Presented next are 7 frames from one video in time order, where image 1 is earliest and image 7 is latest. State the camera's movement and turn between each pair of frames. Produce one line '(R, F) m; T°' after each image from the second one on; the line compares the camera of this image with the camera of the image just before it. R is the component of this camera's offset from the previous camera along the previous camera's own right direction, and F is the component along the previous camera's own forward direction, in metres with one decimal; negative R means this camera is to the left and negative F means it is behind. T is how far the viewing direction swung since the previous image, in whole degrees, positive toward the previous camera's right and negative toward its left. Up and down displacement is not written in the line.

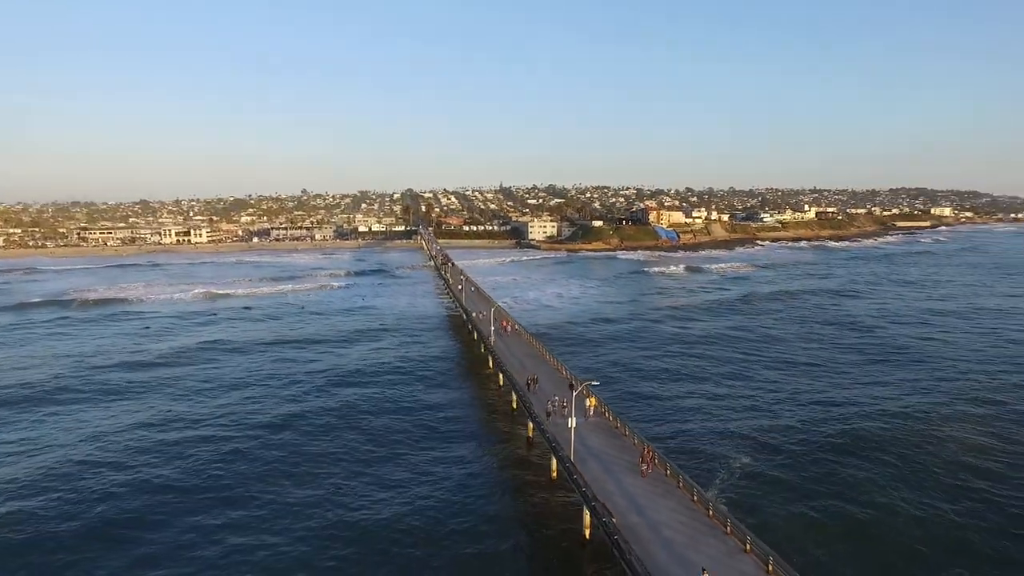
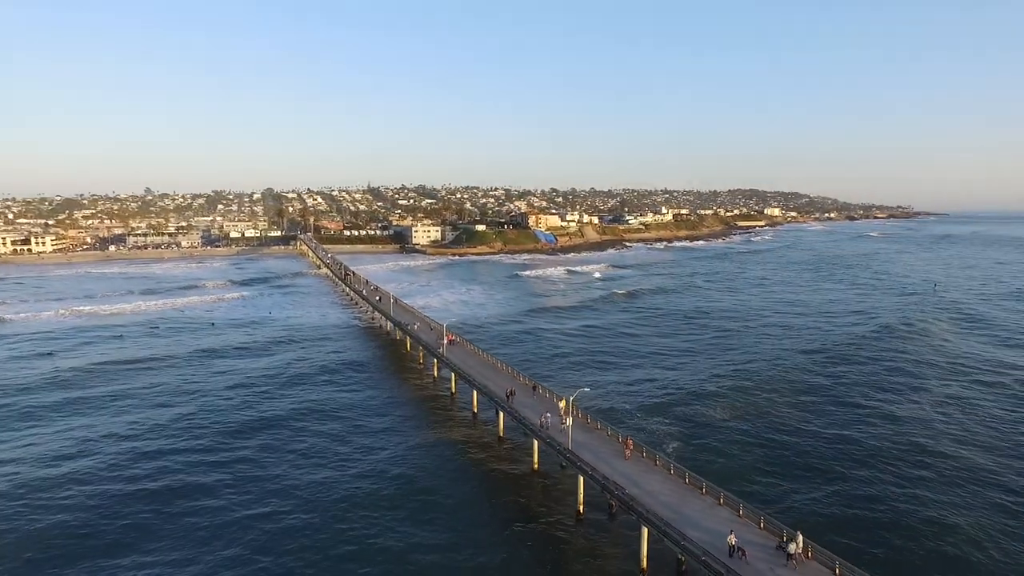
(-1.9, -1.4) m; +12°
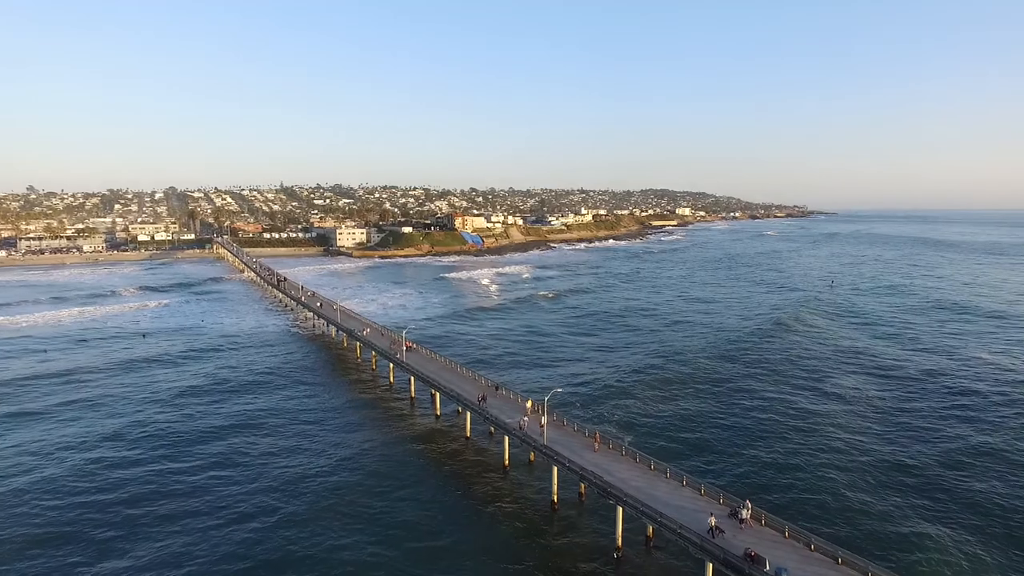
(-0.9, -0.7) m; +7°
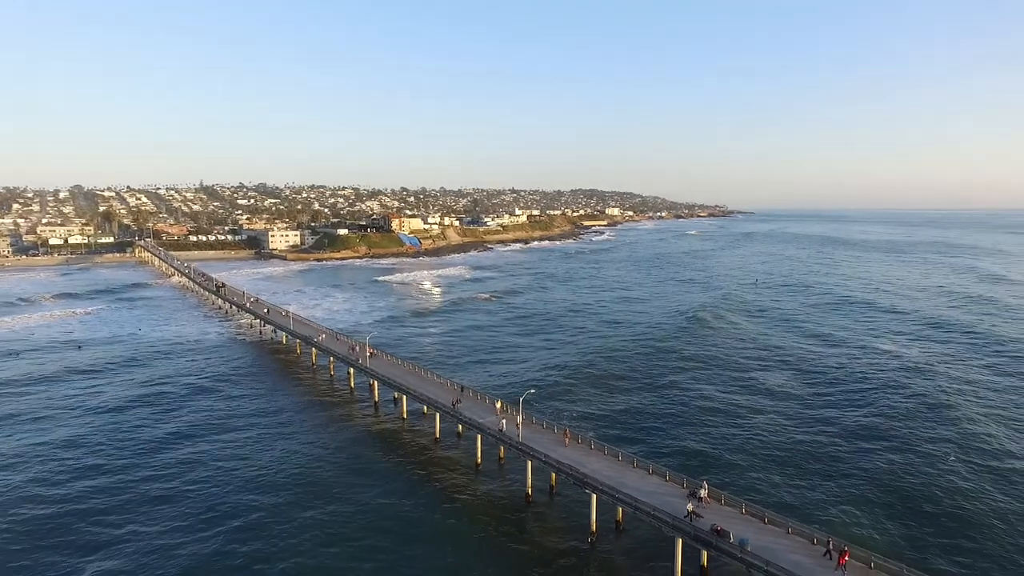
(-0.7, -0.6) m; +6°
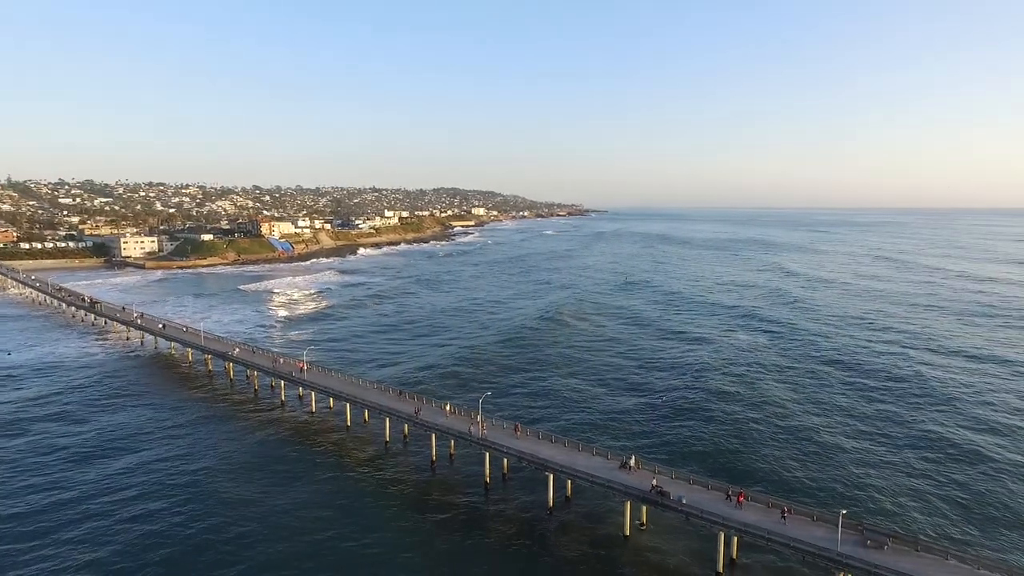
(-1.7, -1.5) m; +12°
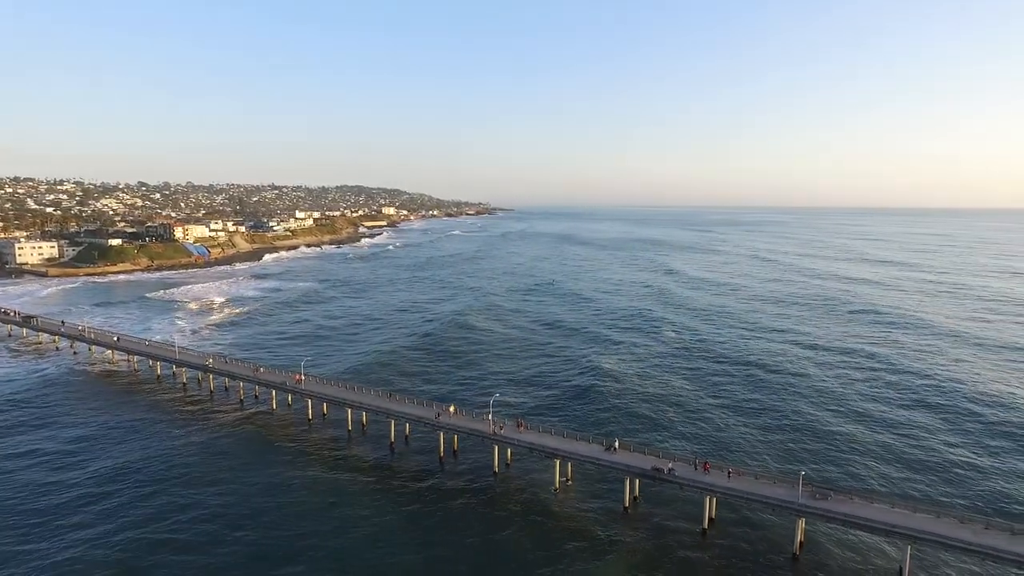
(-2.1, -1.7) m; +8°
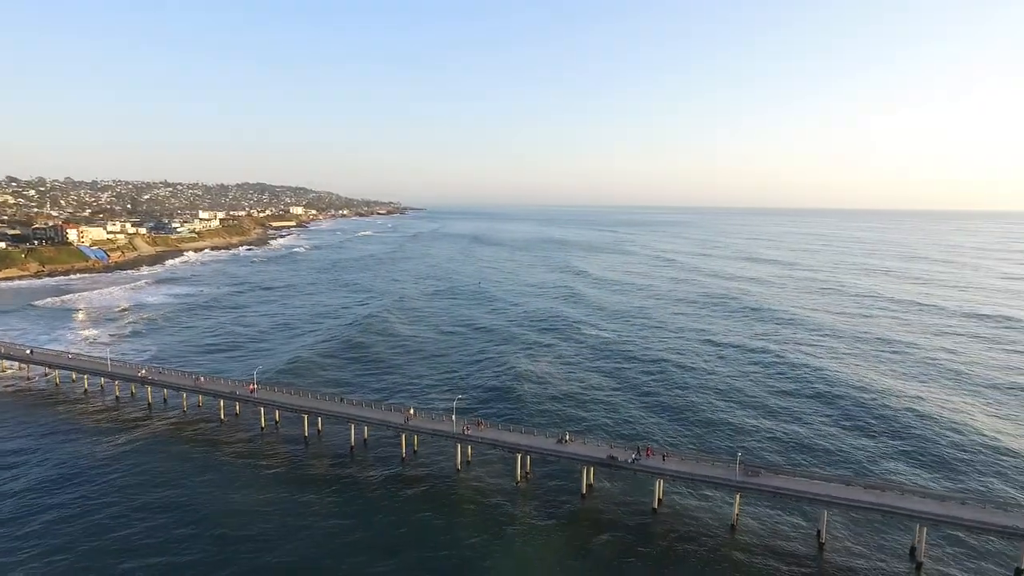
(-1.1, -0.8) m; +8°
